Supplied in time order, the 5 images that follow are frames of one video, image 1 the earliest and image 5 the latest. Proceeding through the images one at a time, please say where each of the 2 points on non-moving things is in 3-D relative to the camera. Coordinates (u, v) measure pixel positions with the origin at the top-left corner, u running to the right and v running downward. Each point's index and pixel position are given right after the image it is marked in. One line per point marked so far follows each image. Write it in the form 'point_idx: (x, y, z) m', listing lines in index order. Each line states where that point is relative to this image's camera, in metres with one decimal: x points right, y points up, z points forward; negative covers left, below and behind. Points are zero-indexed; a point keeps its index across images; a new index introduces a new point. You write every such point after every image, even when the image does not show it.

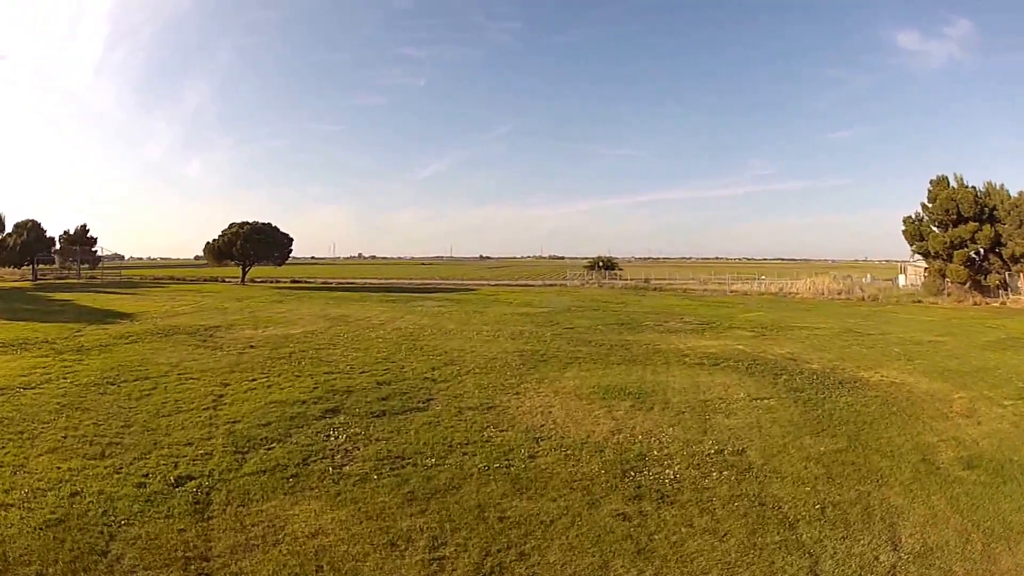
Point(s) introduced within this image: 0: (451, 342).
0: (-2.0, -1.6, +19.6) m
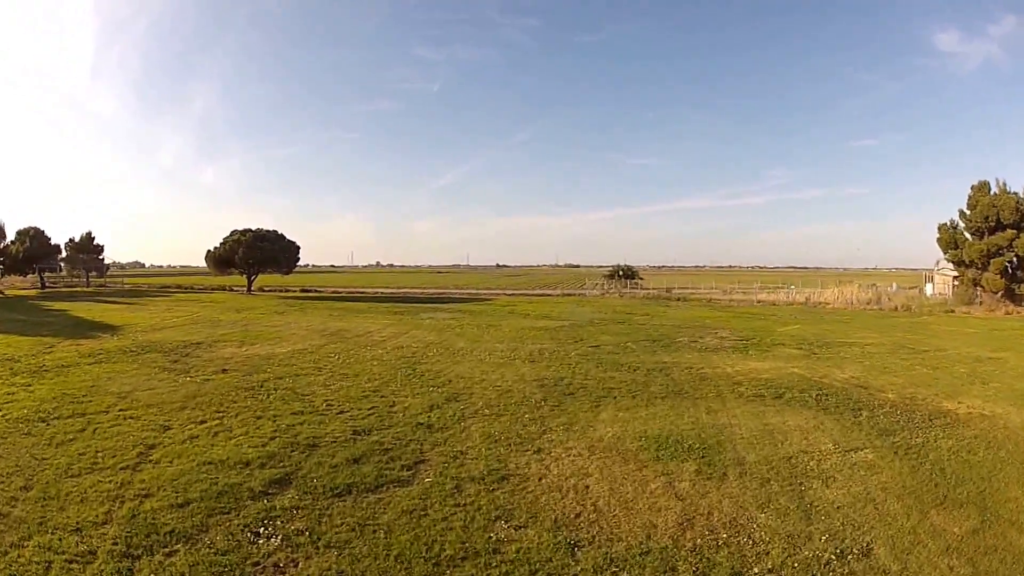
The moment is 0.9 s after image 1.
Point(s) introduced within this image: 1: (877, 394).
0: (-1.5, -1.9, +16.4) m
1: (+10.9, -3.2, +18.6) m
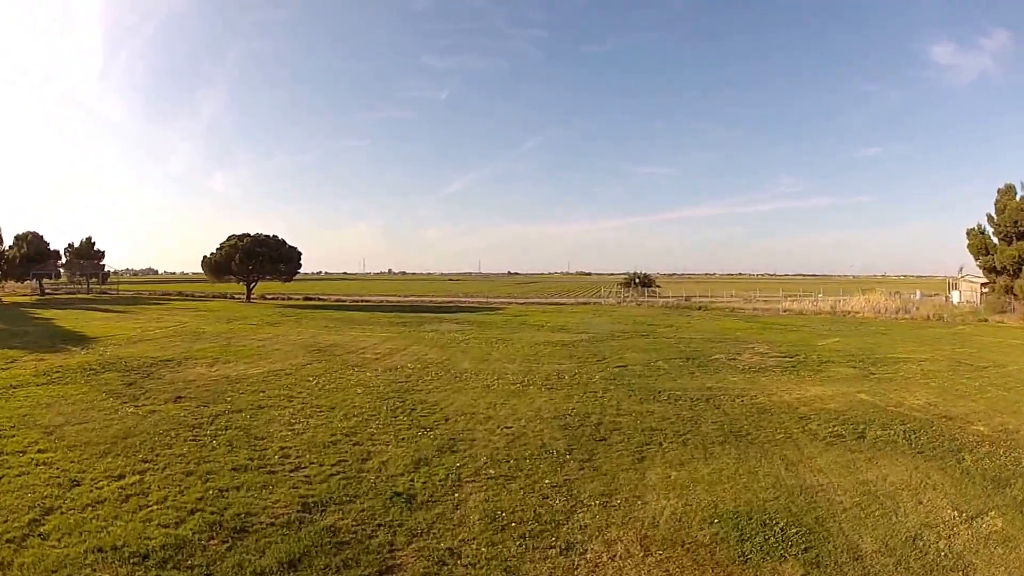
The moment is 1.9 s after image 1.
0: (-1.2, -2.2, +13.4) m
1: (+11.2, -3.4, +15.4) m
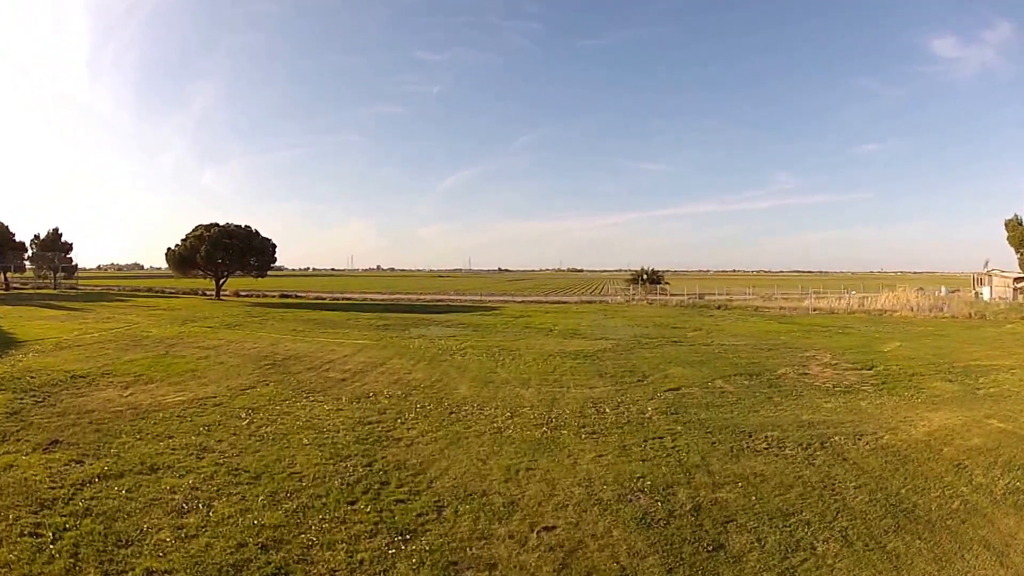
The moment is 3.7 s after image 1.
0: (-0.8, -2.1, +8.9) m
1: (+11.6, -3.3, +11.1) m
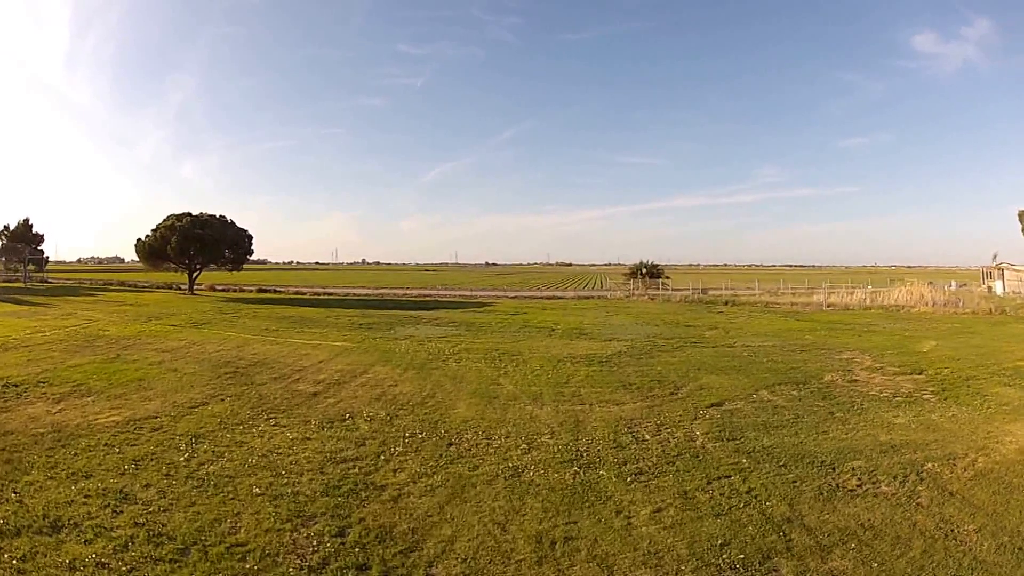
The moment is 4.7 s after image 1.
0: (-0.6, -2.1, +6.6) m
1: (+11.8, -3.2, +9.0) m
